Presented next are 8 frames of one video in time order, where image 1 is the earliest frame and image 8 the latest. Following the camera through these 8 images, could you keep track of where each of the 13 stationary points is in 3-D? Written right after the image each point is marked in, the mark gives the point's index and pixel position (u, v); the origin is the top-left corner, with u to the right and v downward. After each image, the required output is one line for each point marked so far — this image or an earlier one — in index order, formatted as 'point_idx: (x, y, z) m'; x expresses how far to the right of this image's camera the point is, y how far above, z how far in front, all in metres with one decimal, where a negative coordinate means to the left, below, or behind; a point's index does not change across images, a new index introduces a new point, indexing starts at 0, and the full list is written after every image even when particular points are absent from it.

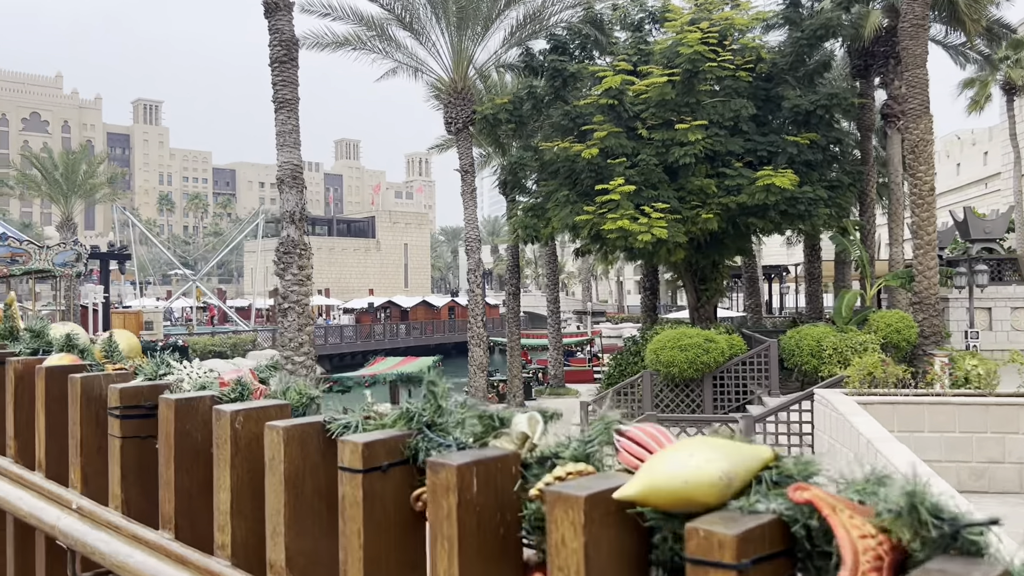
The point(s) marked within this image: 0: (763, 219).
0: (+4.6, +1.3, +15.7) m
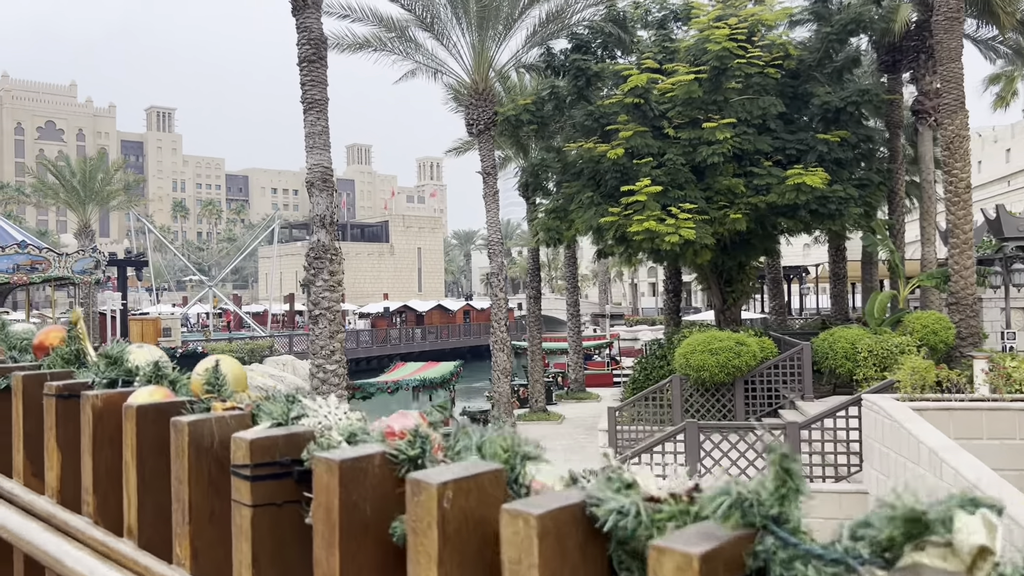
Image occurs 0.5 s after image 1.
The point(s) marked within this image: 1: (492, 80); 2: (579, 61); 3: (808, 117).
0: (+5.1, +1.3, +15.3) m
1: (-0.4, +3.9, +16.0) m
2: (+1.3, +4.3, +15.9) m
3: (+5.6, +3.2, +16.0) m
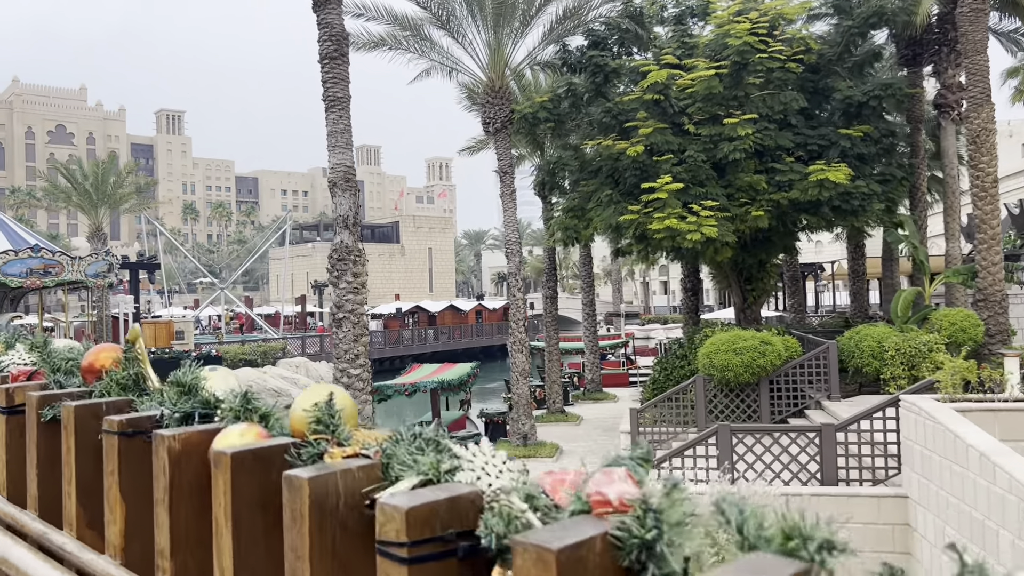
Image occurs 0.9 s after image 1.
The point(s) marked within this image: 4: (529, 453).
0: (+5.4, +1.3, +15.1) m
1: (0.0, +3.9, +15.8) m
2: (+1.6, +4.3, +15.7) m
3: (+5.9, +3.3, +15.8) m
4: (+0.3, -3.0, +15.2) m
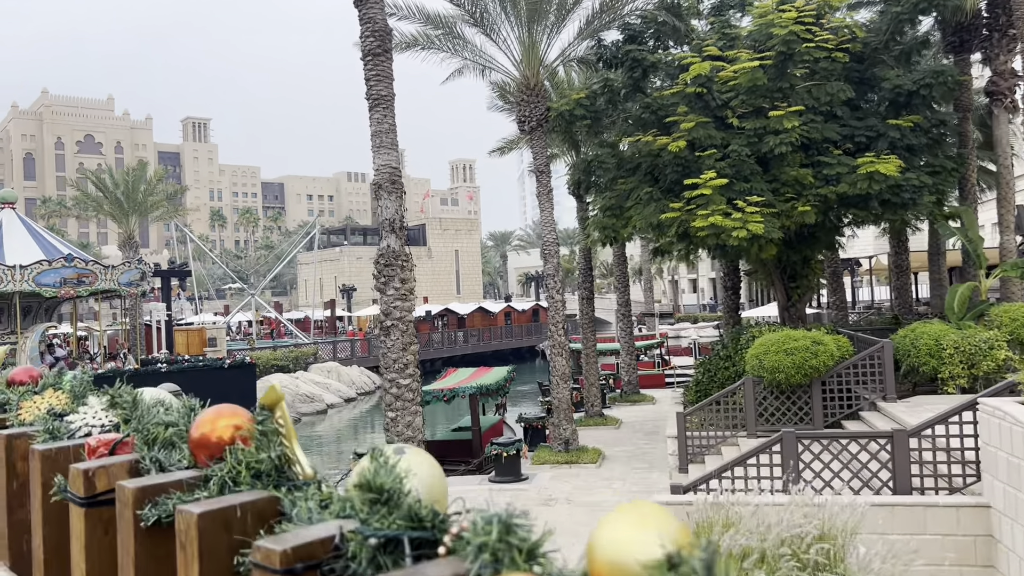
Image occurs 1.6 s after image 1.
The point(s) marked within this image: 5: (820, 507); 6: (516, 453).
0: (+6.0, +1.3, +14.5) m
1: (+0.6, +3.9, +15.4) m
2: (+2.2, +4.3, +15.3) m
3: (+6.5, +3.3, +15.2) m
4: (+1.0, -3.0, +14.8) m
5: (+2.1, -1.5, +5.7) m
6: (+0.1, -2.7, +14.0) m
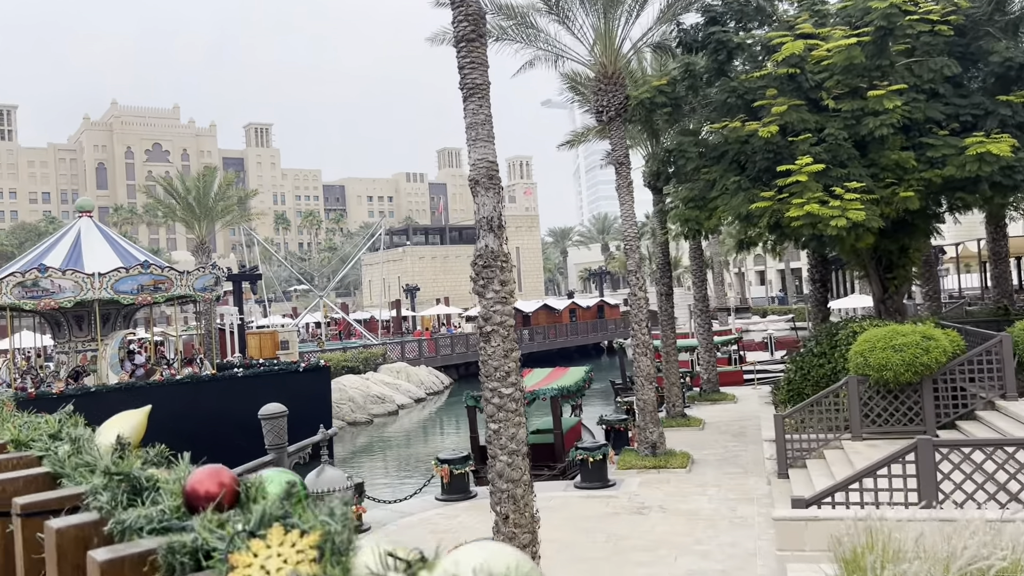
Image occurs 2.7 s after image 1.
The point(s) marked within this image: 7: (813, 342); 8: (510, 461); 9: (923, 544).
0: (+7.3, +1.5, +13.5) m
1: (+1.9, +4.0, +14.8) m
2: (+3.5, +4.4, +14.5) m
3: (+7.9, +3.5, +14.2) m
4: (+2.5, -2.9, +14.1) m
5: (+2.9, -1.4, +5.0) m
6: (+1.4, -2.7, +13.4) m
7: (+5.7, -1.0, +15.9) m
8: (0.0, -1.3, +6.6) m
9: (+2.4, -1.5, +5.0) m
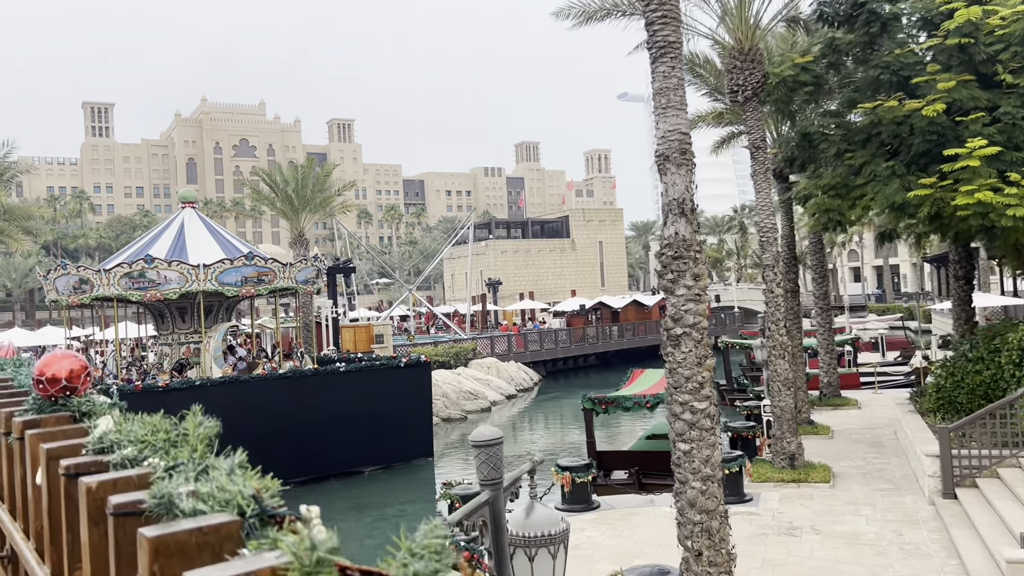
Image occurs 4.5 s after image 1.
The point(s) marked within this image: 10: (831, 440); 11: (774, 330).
0: (+9.2, +1.5, +11.9) m
1: (+3.9, +4.0, +13.5) m
2: (+5.5, +4.4, +13.2) m
3: (+9.8, +3.5, +12.5) m
4: (+4.4, -2.9, +12.9) m
5: (+4.0, -1.4, +3.8) m
6: (+3.3, -2.6, +12.3) m
7: (+7.7, -1.0, +14.3) m
8: (+1.3, -1.3, +5.6) m
9: (+3.5, -1.5, +3.8) m
10: (+6.2, -2.9, +16.4) m
11: (+4.2, -0.7, +13.7) m
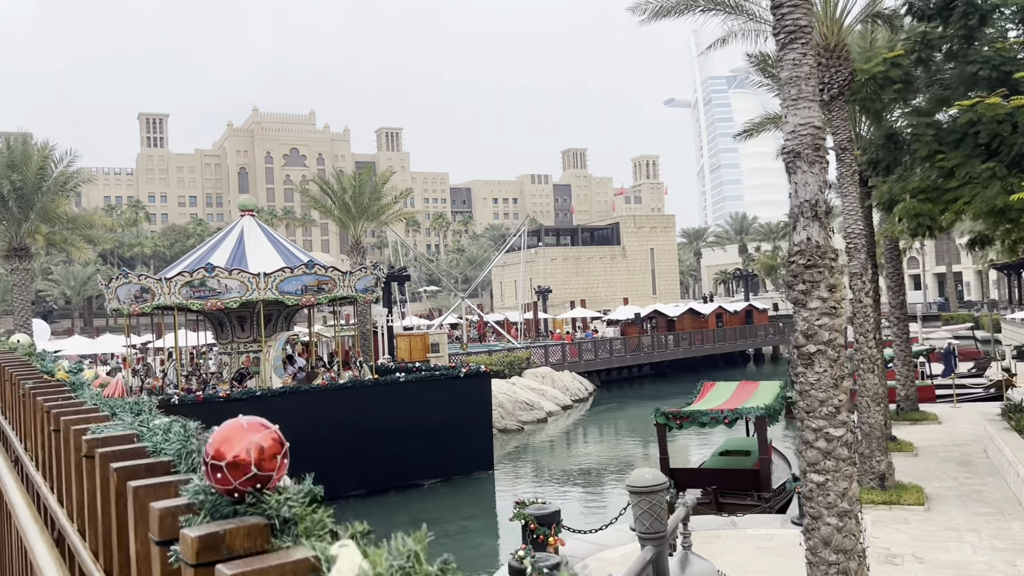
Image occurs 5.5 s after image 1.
0: (+10.2, +1.4, +10.9) m
1: (+5.0, +3.9, +12.8) m
2: (+6.6, +4.3, +12.4) m
3: (+10.8, +3.4, +11.4) m
4: (+5.4, -3.0, +12.1) m
5: (+4.6, -1.5, +3.0) m
6: (+4.3, -2.8, +11.6) m
7: (+8.8, -1.1, +13.4) m
8: (+1.9, -1.4, +5.0) m
9: (+4.1, -1.6, +3.1) m
10: (+7.4, -3.1, +15.5) m
11: (+5.3, -0.8, +13.0) m
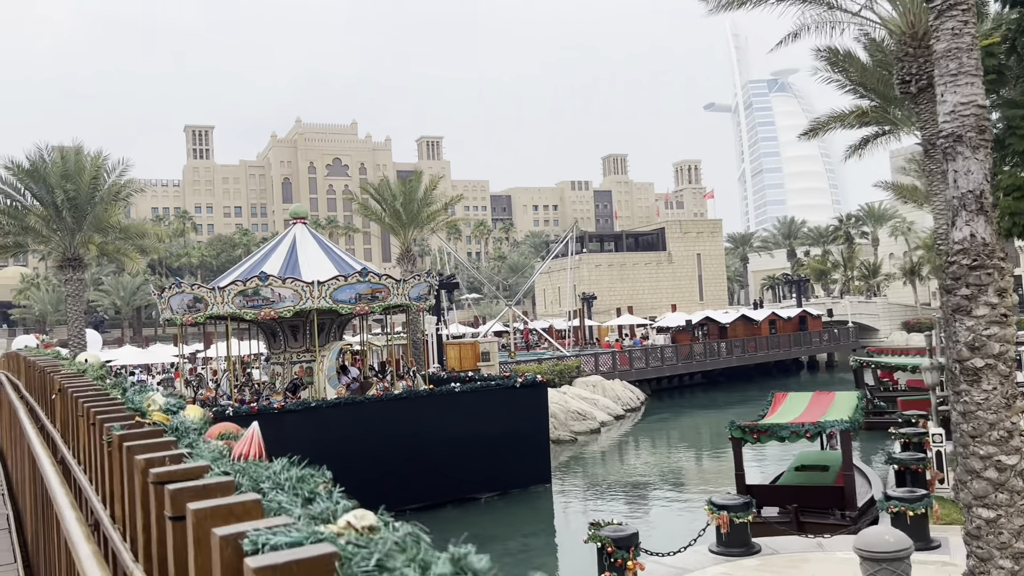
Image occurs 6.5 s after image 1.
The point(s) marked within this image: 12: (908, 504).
0: (+11.1, +1.4, +9.8) m
1: (+6.0, +3.8, +12.0) m
2: (+7.5, +4.2, +11.5) m
3: (+11.7, +3.4, +10.3) m
4: (+6.4, -3.1, +11.2) m
5: (+5.1, -1.5, +2.2) m
6: (+5.2, -2.8, +10.7) m
7: (+9.8, -1.2, +12.4) m
8: (+2.6, -1.4, +4.3) m
9: (+4.6, -1.5, +2.2) m
10: (+8.5, -3.2, +14.5) m
11: (+6.3, -0.9, +12.1) m
12: (+5.0, -2.7, +10.7) m
